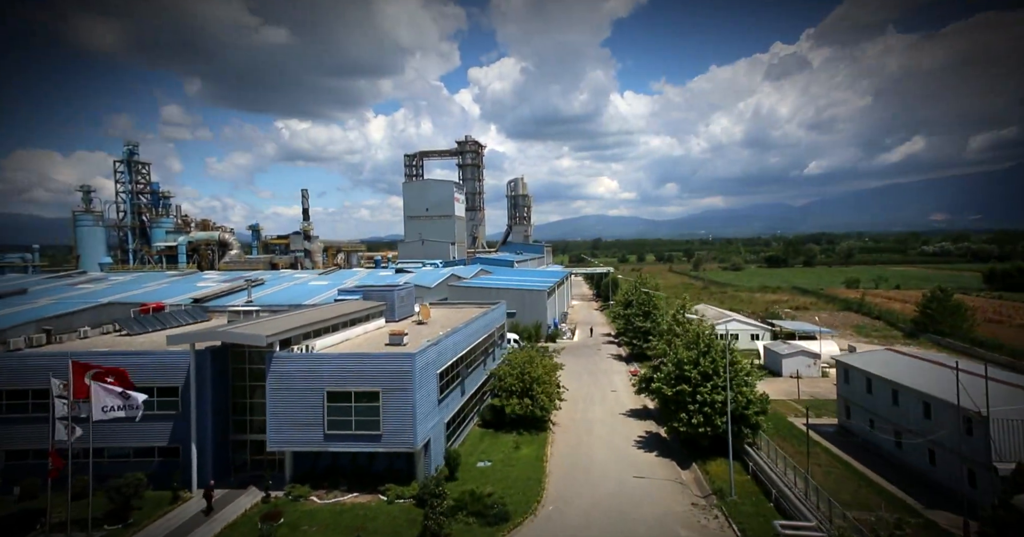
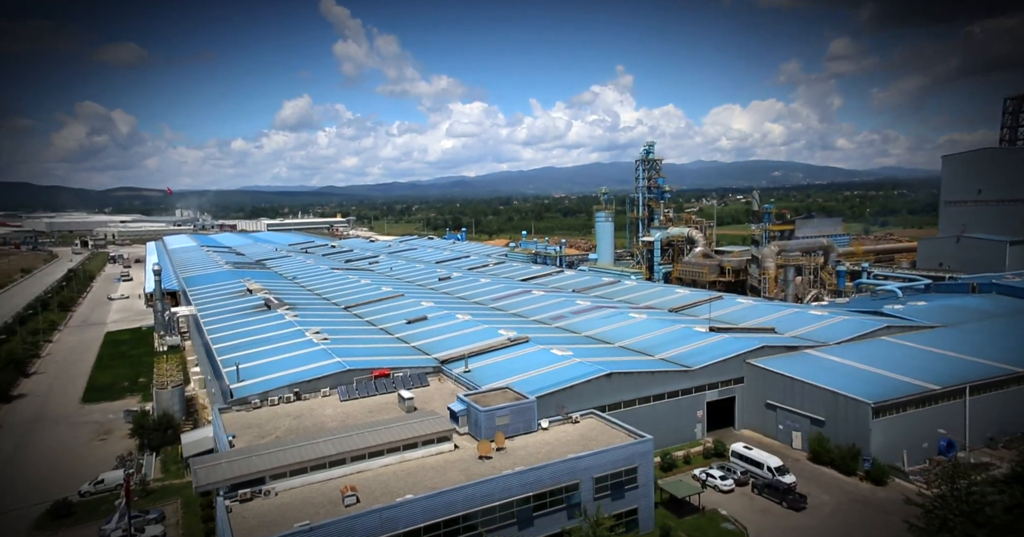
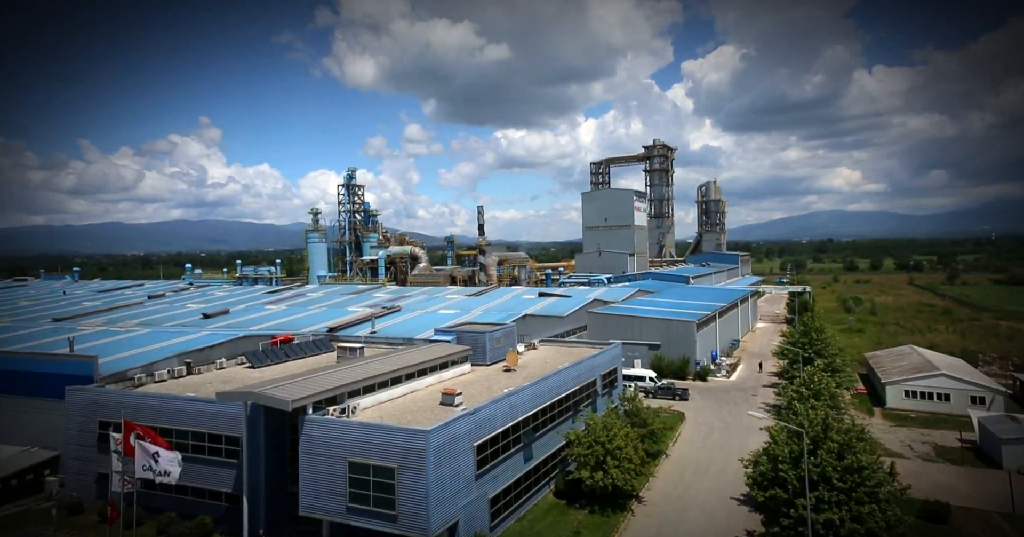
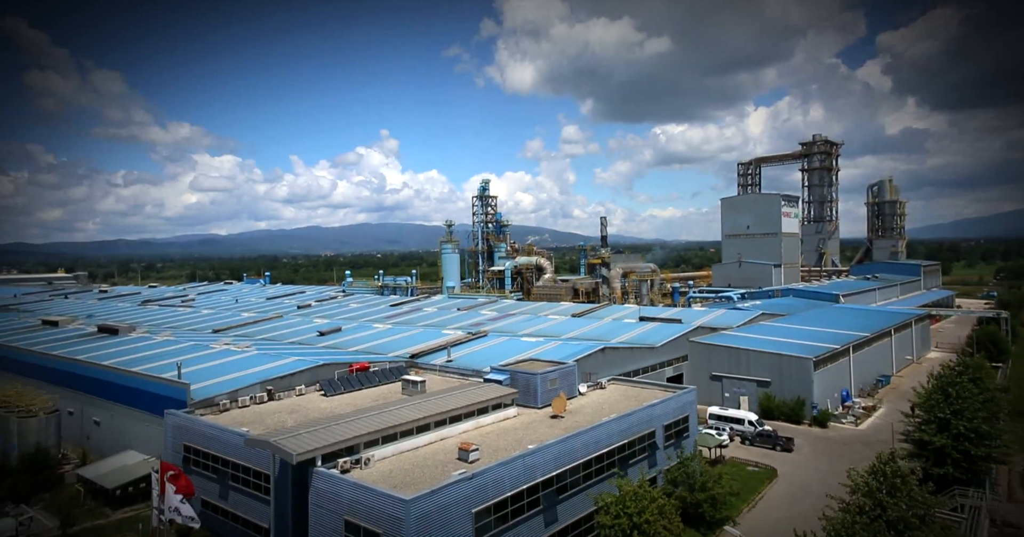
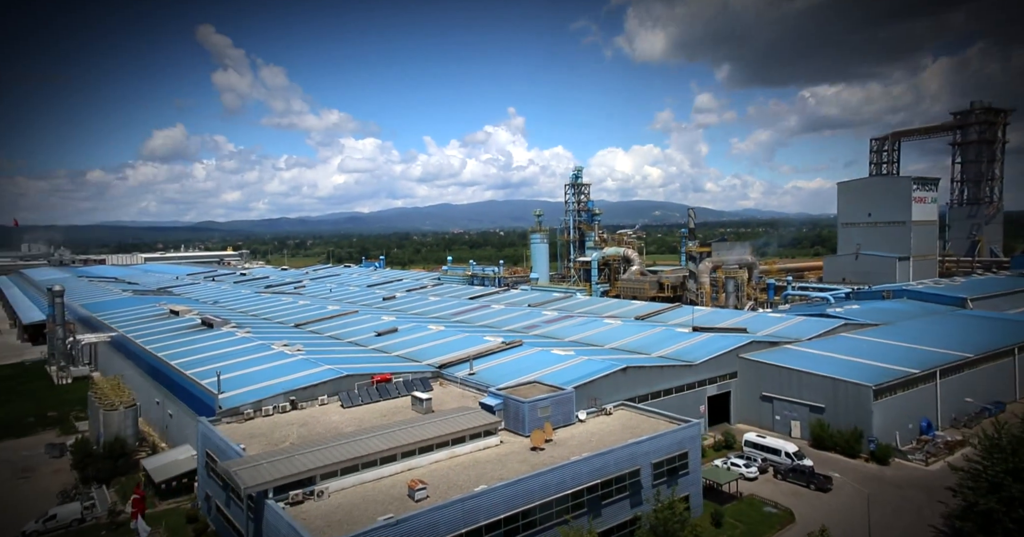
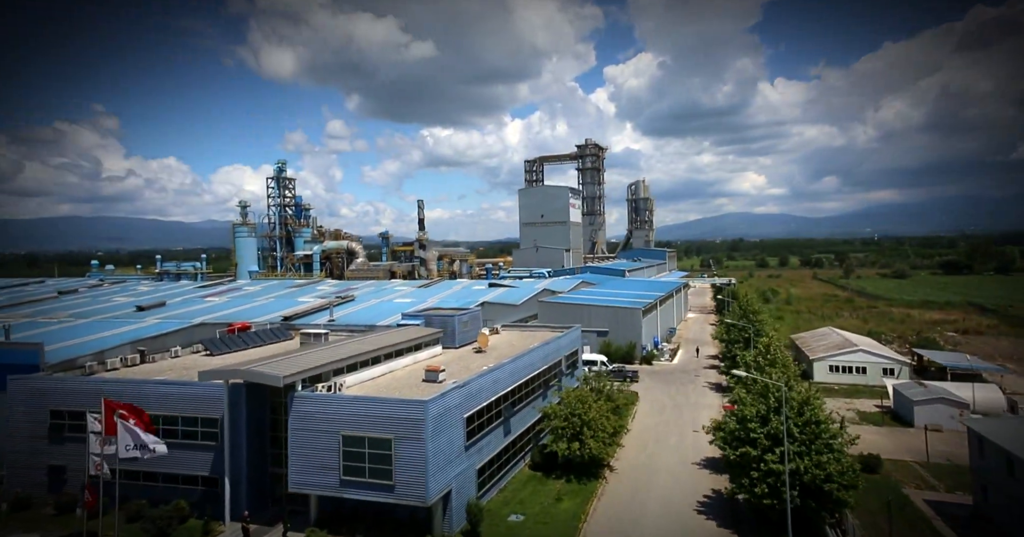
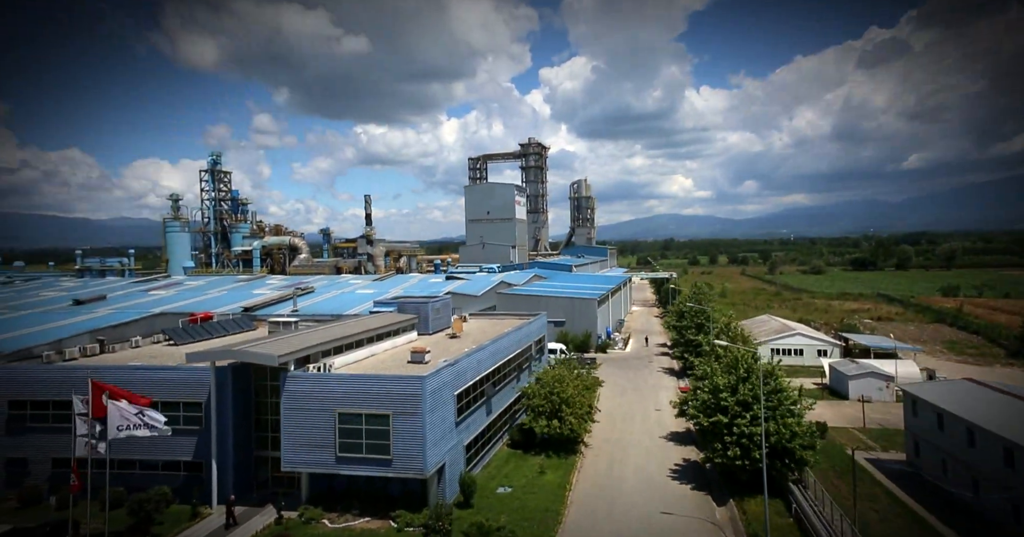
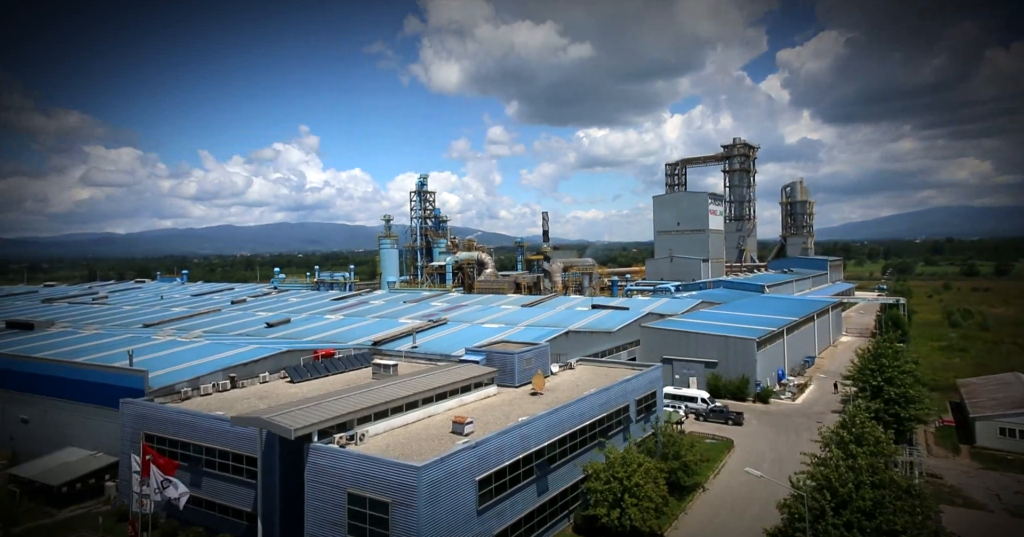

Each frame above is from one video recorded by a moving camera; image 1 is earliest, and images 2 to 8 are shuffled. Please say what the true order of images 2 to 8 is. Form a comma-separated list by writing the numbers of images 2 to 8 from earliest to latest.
7, 6, 3, 8, 4, 5, 2
